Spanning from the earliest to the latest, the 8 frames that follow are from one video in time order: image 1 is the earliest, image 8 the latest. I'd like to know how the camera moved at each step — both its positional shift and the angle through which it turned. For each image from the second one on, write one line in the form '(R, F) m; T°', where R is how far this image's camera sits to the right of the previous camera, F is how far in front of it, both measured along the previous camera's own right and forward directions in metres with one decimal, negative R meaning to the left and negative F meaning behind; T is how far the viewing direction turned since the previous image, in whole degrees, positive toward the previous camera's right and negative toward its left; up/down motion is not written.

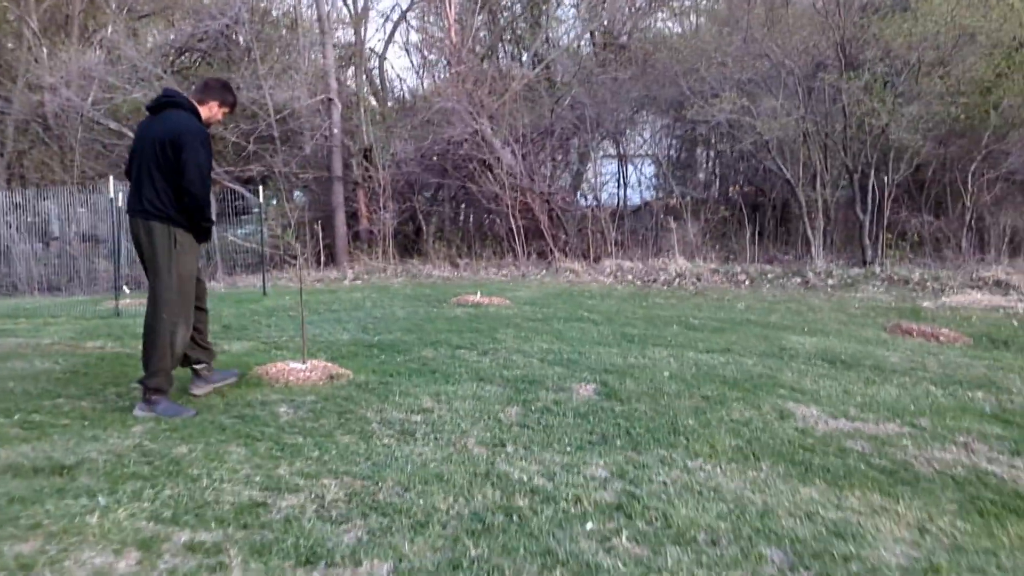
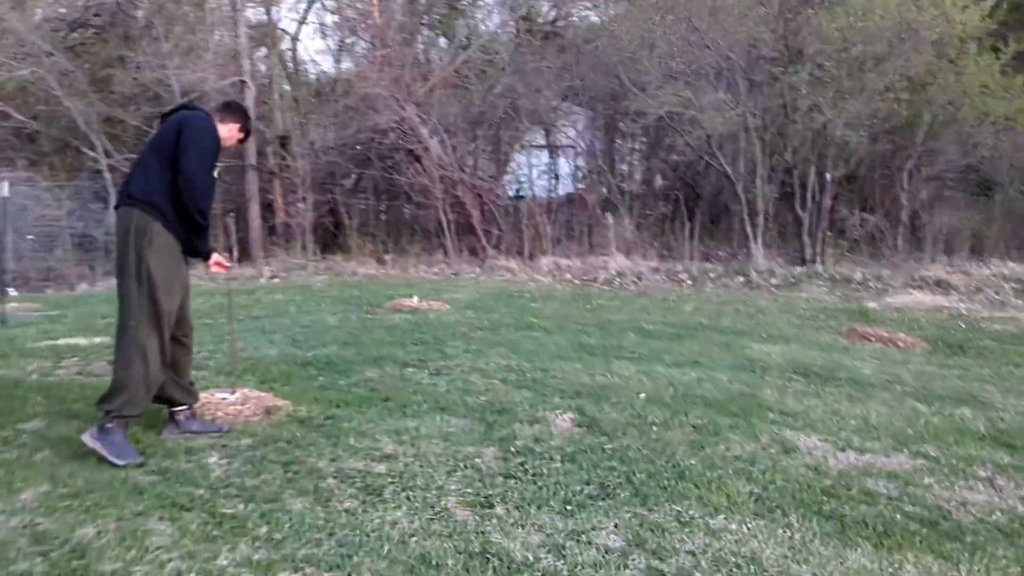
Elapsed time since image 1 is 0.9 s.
(-0.3, +0.8) m; +6°
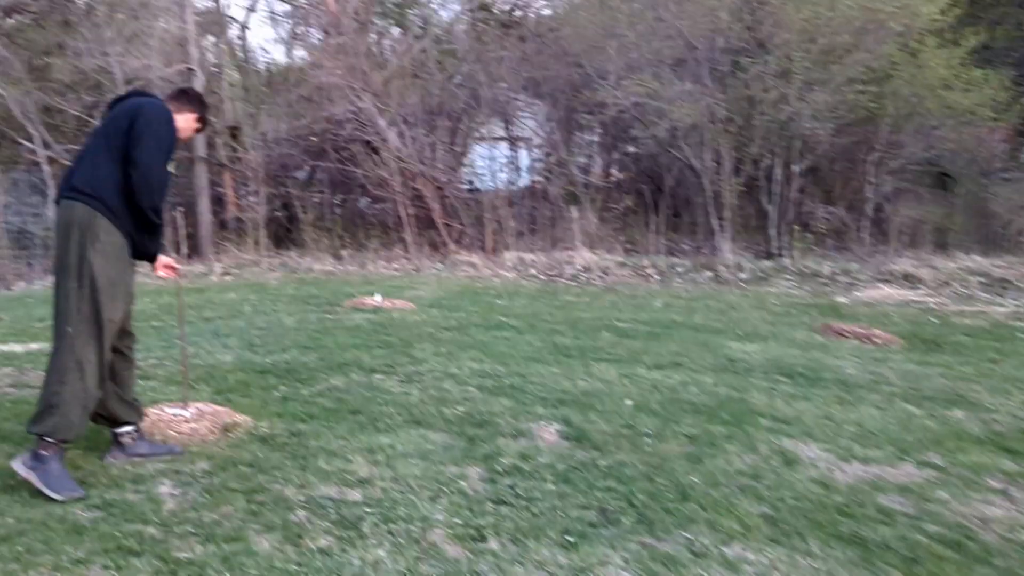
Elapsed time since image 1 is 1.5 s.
(-0.2, +0.4) m; +3°
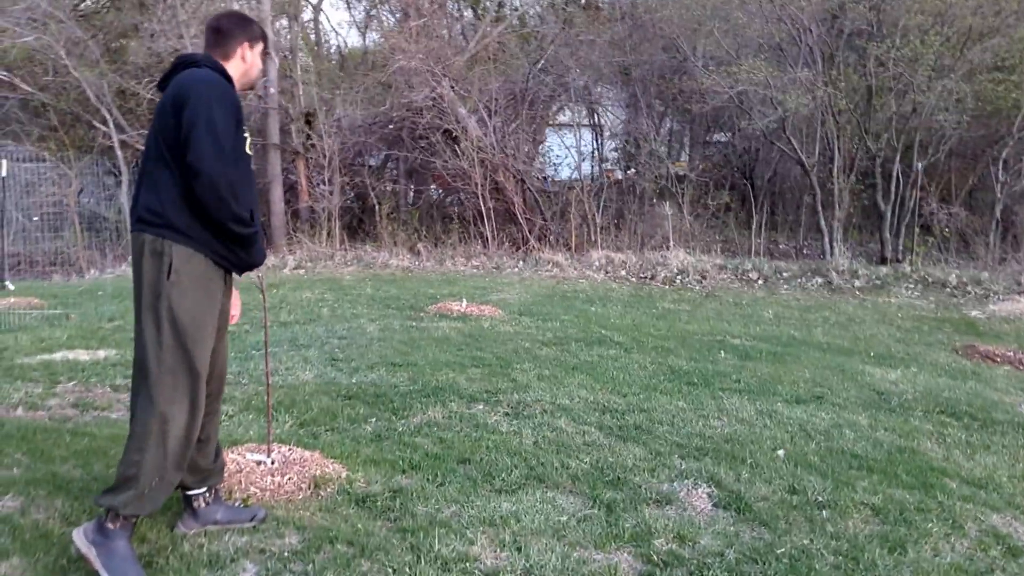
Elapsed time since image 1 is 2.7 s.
(-0.4, +0.8) m; -4°
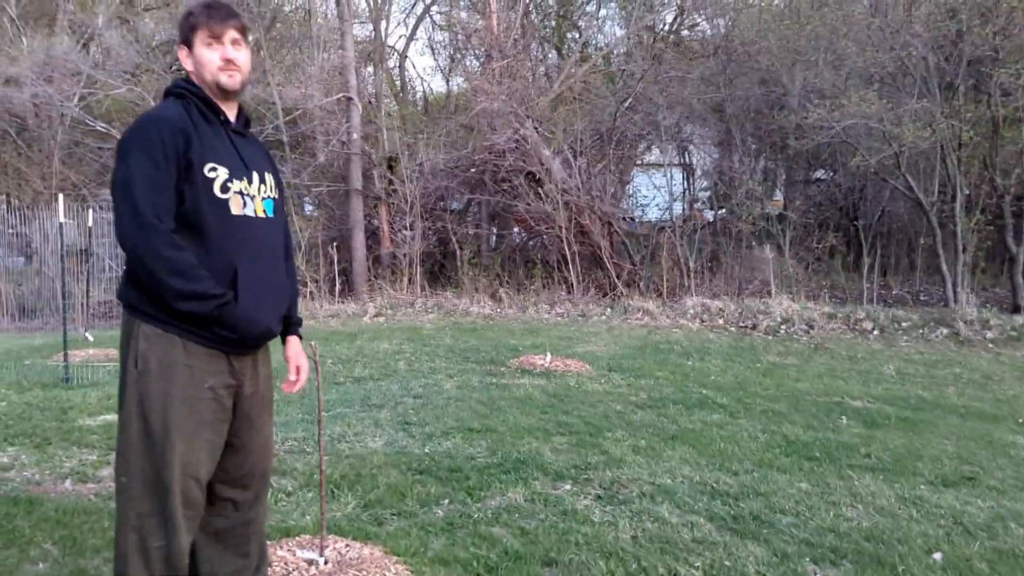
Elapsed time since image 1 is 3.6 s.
(0.0, +0.7) m; -6°
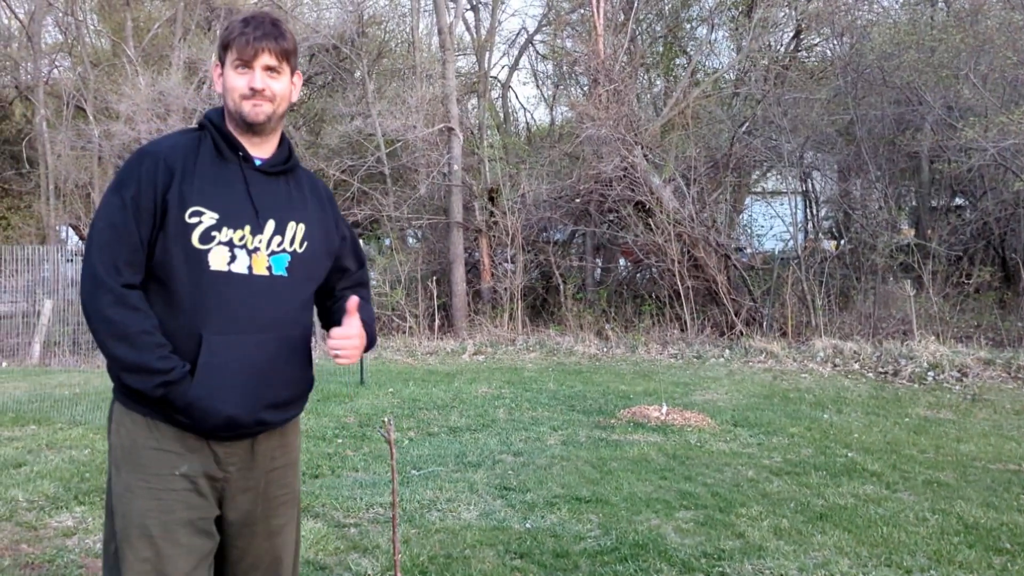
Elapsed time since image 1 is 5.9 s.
(-0.1, +0.7) m; -7°
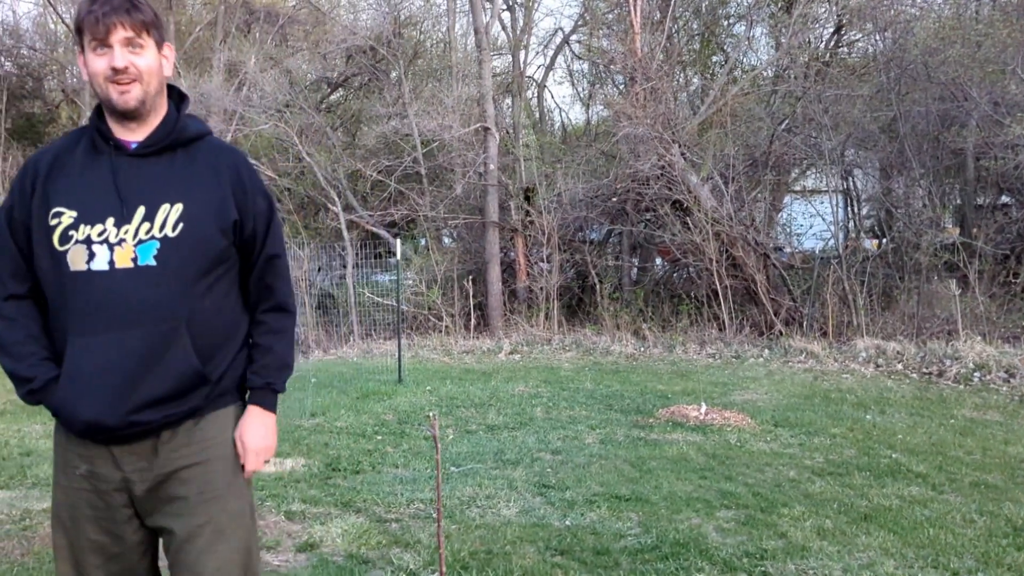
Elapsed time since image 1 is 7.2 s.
(0.0, 0.0) m; -2°
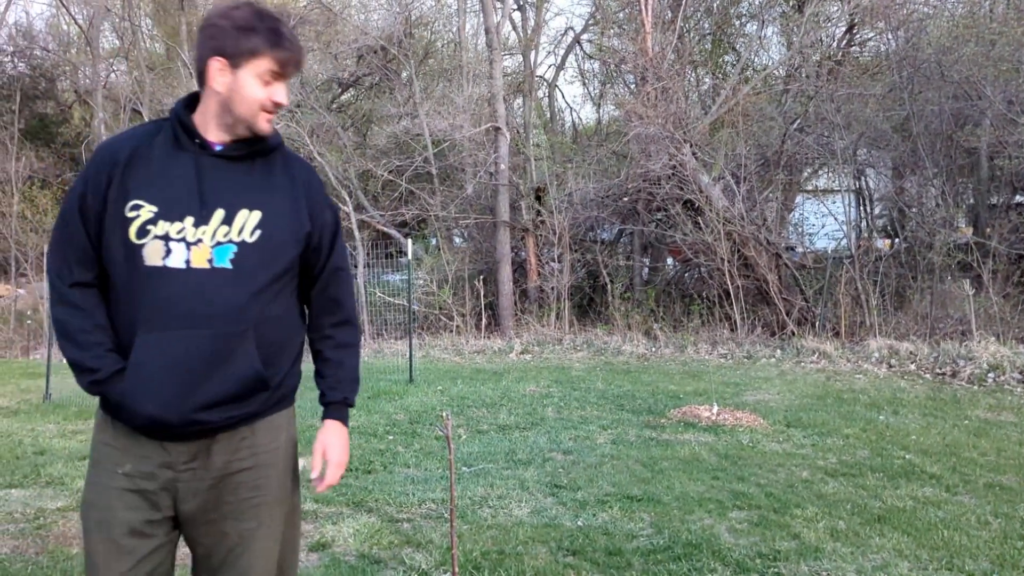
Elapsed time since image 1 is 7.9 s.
(0.0, 0.0) m; -1°
